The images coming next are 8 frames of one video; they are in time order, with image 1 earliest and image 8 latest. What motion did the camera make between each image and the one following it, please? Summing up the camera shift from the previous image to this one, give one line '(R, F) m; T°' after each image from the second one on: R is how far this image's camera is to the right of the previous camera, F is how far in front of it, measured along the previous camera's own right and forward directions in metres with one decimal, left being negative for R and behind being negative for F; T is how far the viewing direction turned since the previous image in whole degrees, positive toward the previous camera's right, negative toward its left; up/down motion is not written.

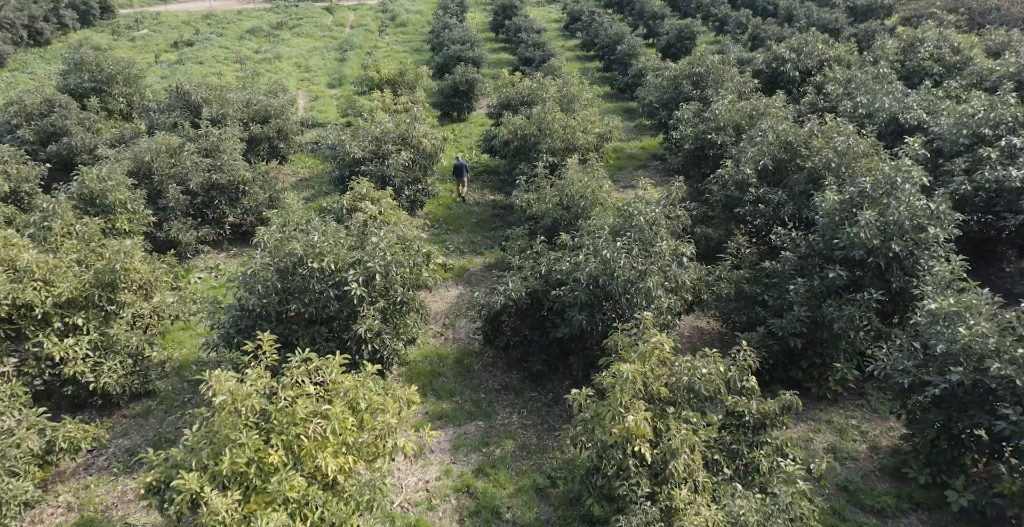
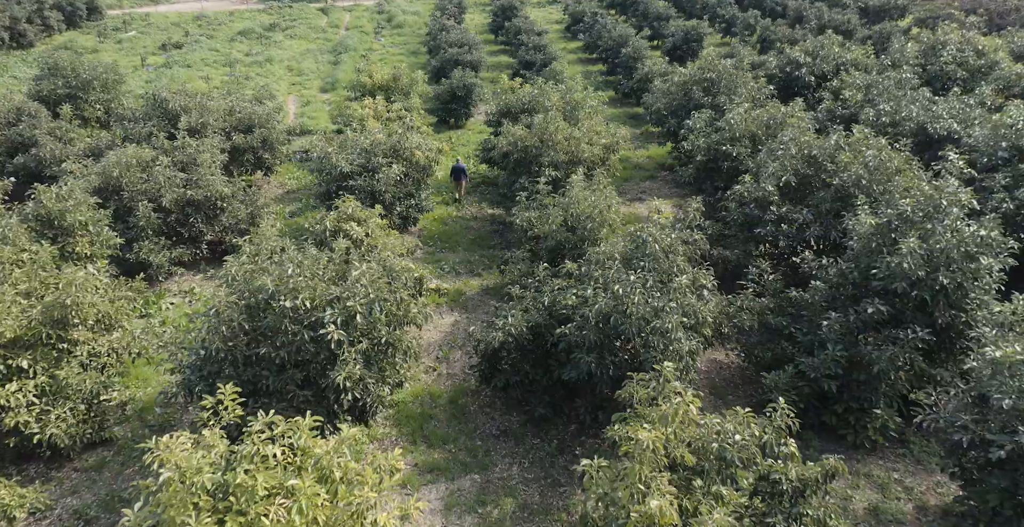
(0.0, +1.2) m; 0°
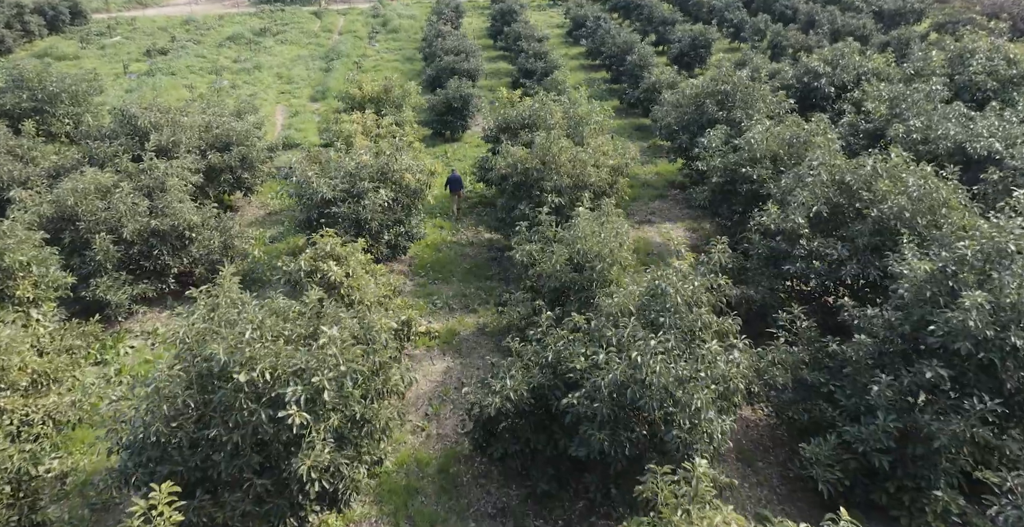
(0.0, +1.4) m; 0°
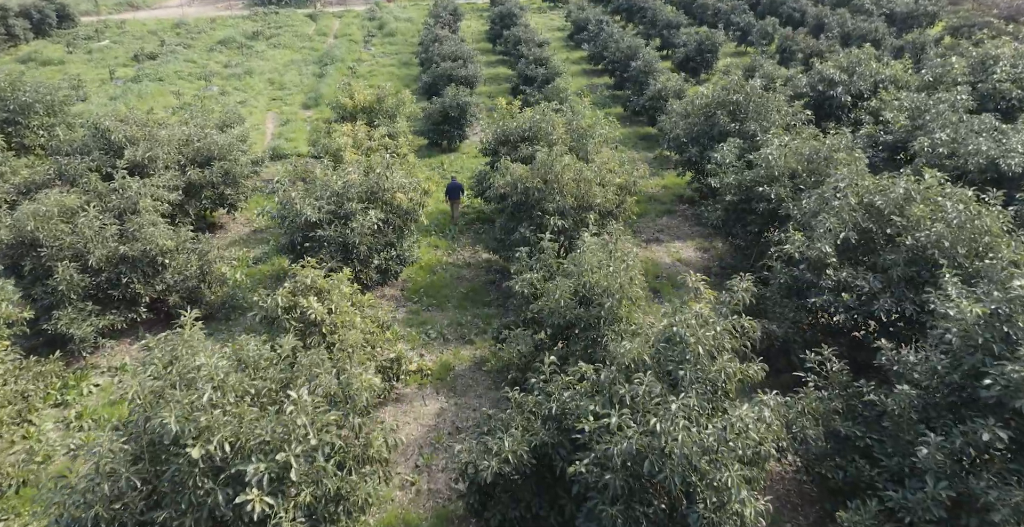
(0.0, +1.0) m; 0°
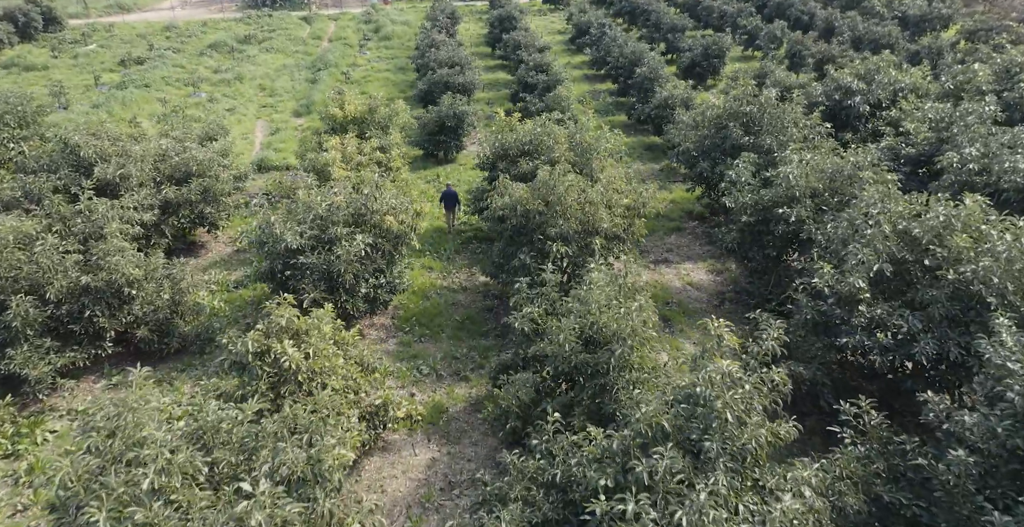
(0.0, +1.1) m; 0°
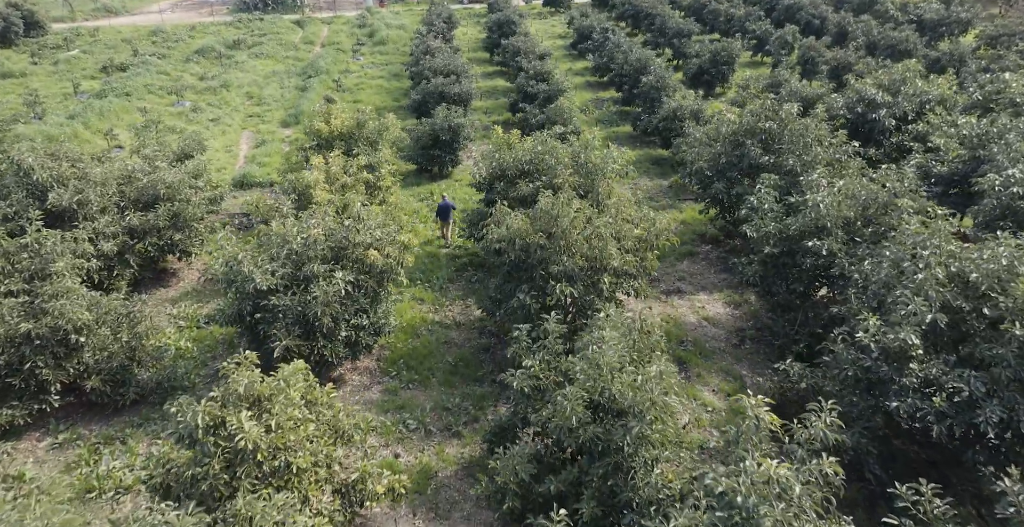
(0.0, +1.3) m; 0°
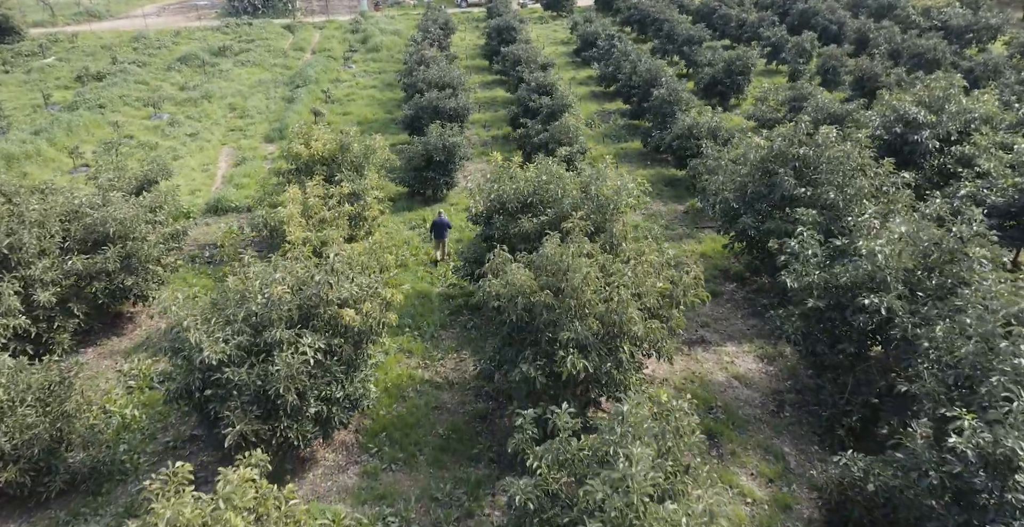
(0.0, +1.8) m; 0°
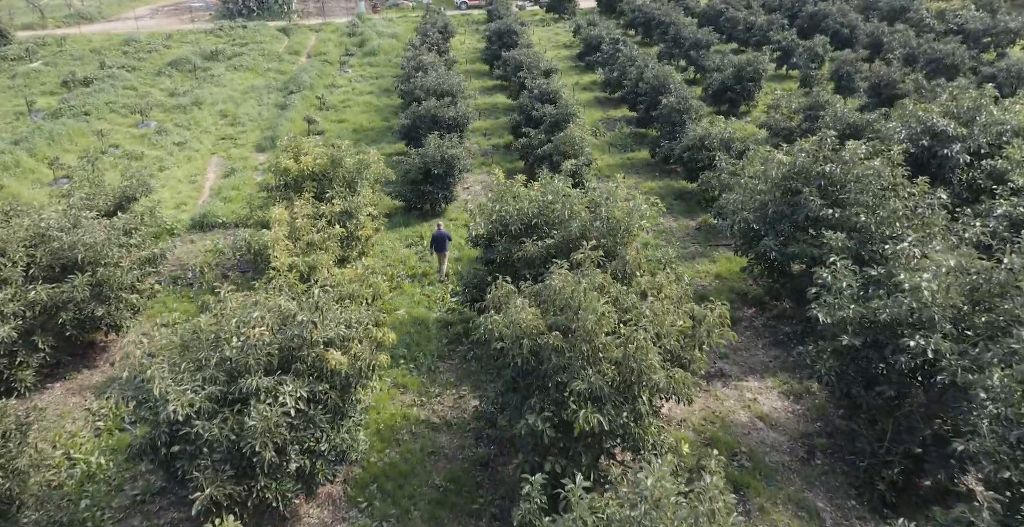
(-0.1, +1.0) m; 0°
